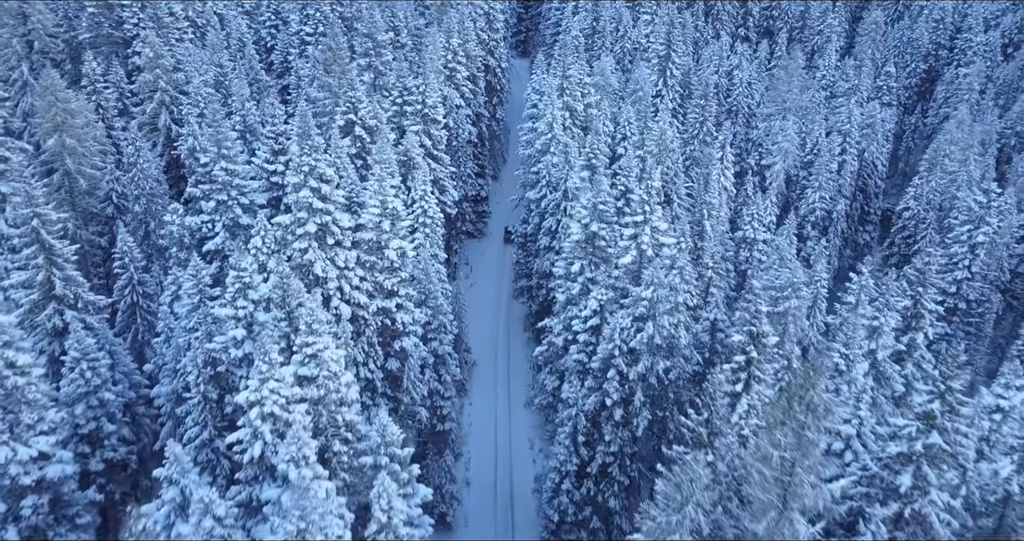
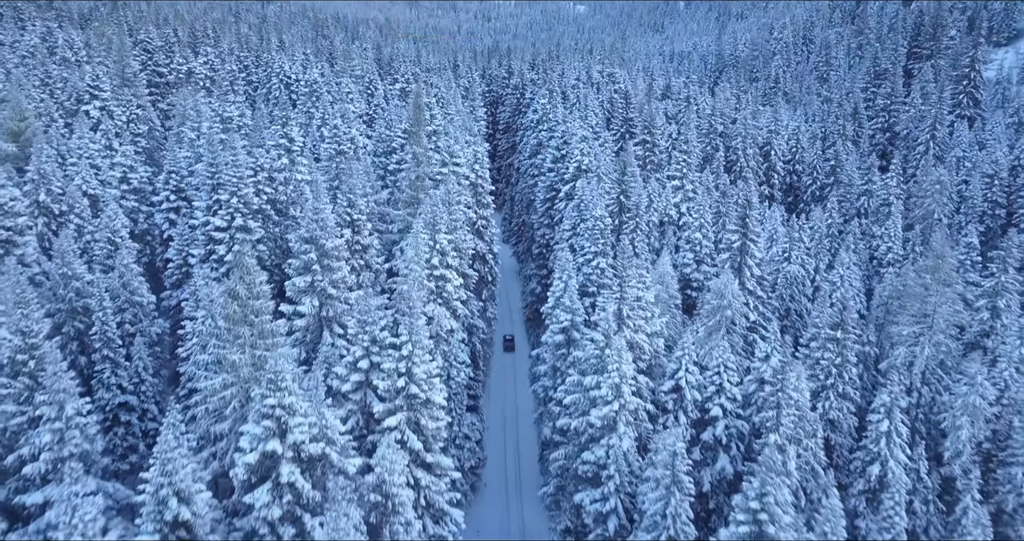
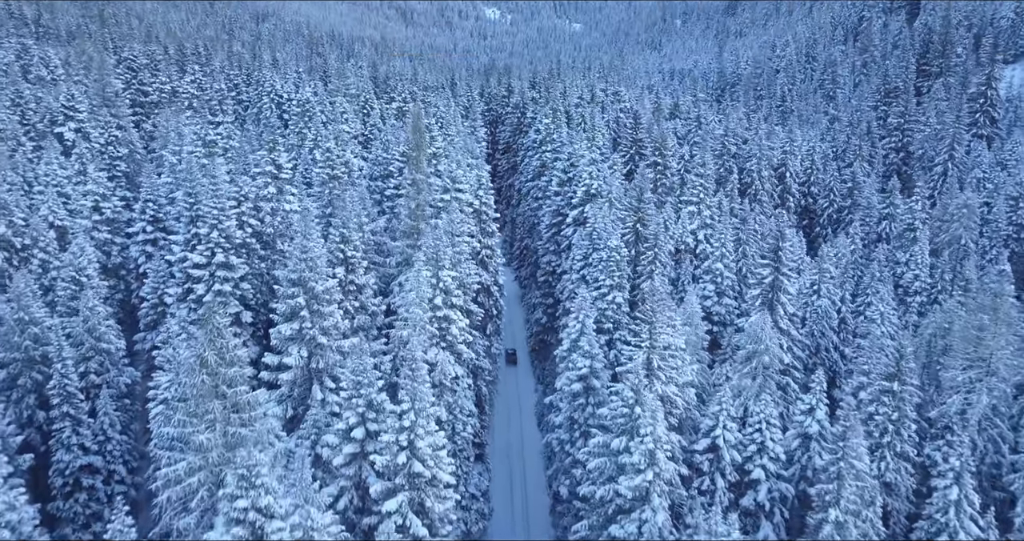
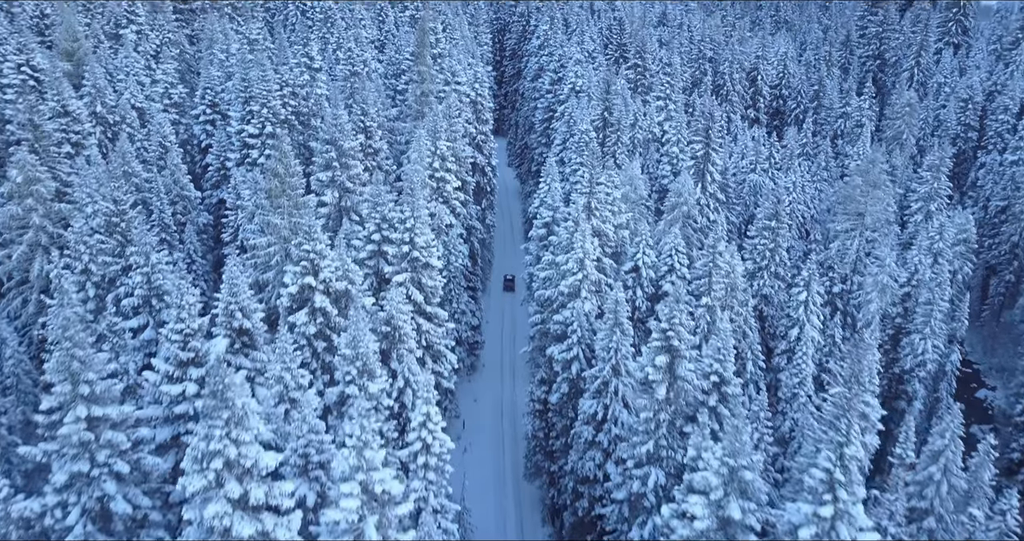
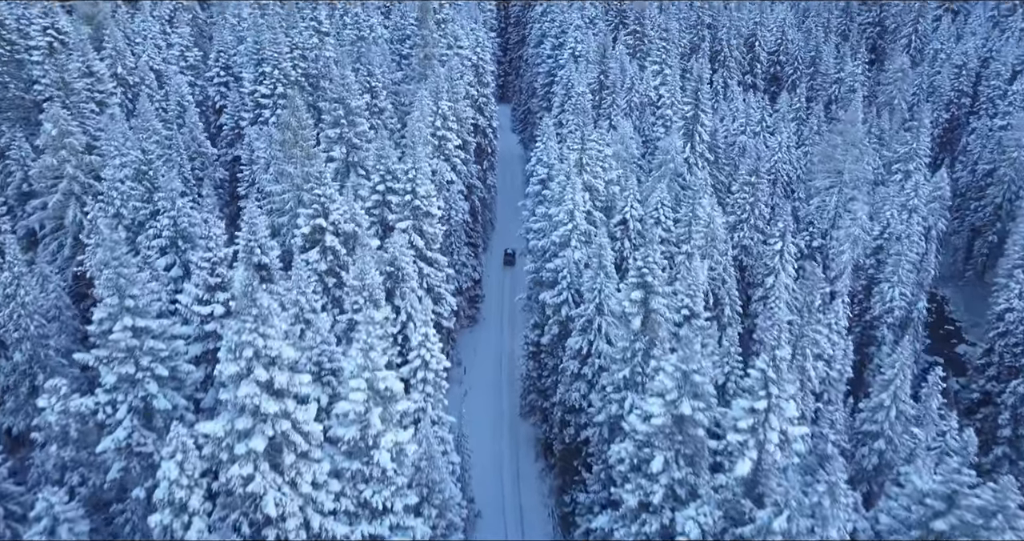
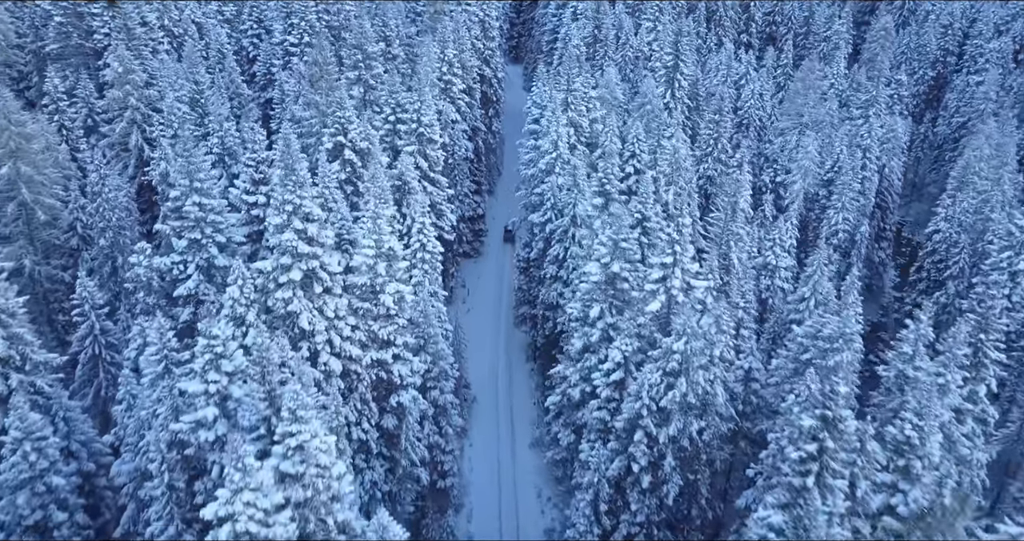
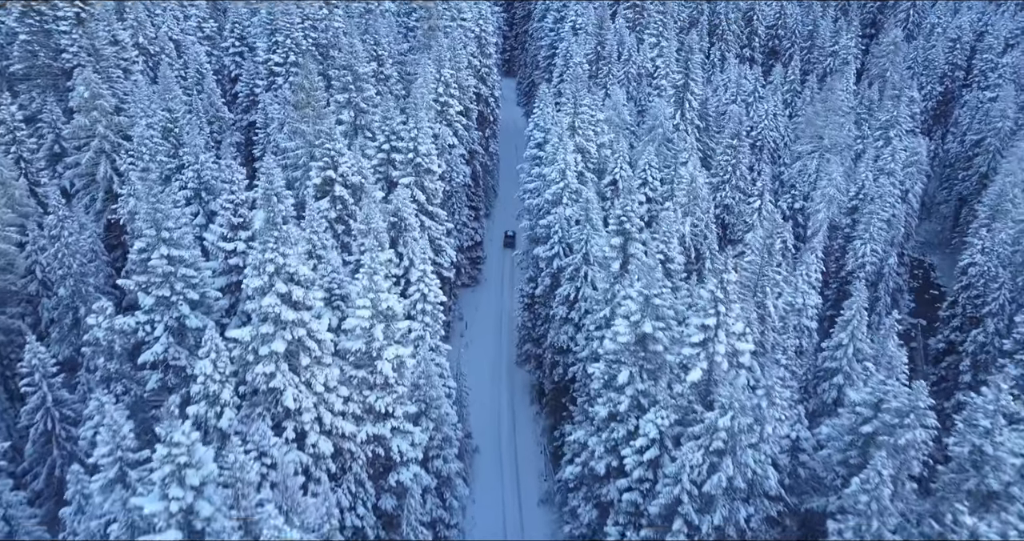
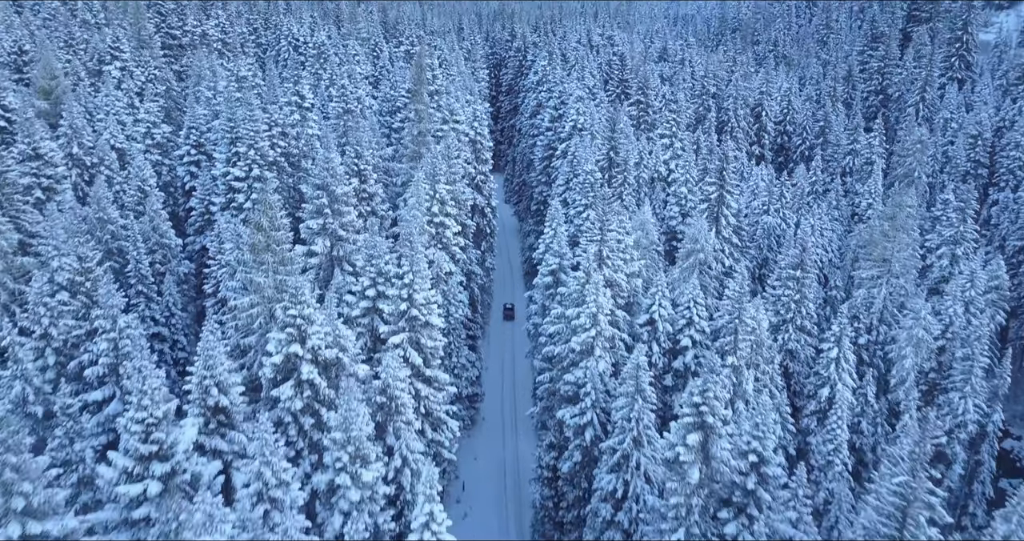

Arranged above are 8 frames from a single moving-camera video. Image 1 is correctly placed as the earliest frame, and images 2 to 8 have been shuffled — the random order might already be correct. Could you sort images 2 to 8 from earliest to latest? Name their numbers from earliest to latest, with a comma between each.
6, 7, 5, 4, 8, 2, 3
